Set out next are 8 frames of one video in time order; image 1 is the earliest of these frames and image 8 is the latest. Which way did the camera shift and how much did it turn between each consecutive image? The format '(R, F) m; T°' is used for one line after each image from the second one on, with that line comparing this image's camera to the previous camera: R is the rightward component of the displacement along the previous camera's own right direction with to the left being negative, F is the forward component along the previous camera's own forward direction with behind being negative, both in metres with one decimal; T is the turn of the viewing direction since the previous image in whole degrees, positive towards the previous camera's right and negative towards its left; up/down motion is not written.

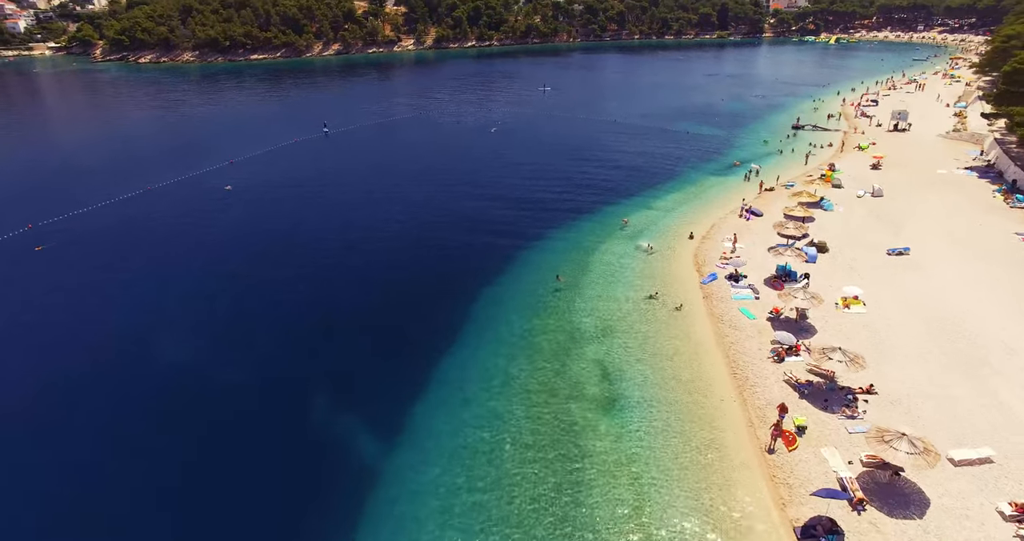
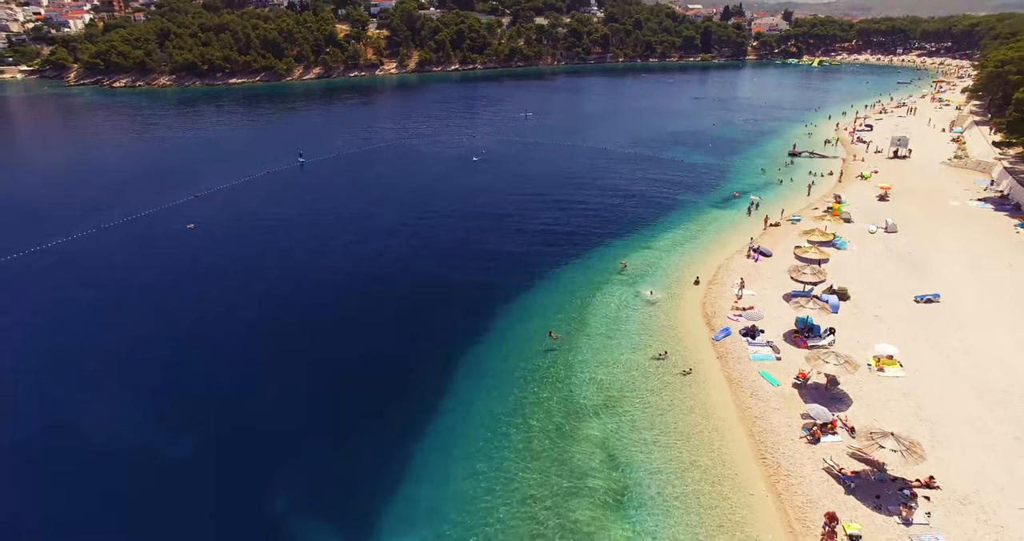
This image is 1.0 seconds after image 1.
(-0.1, +4.0) m; +1°
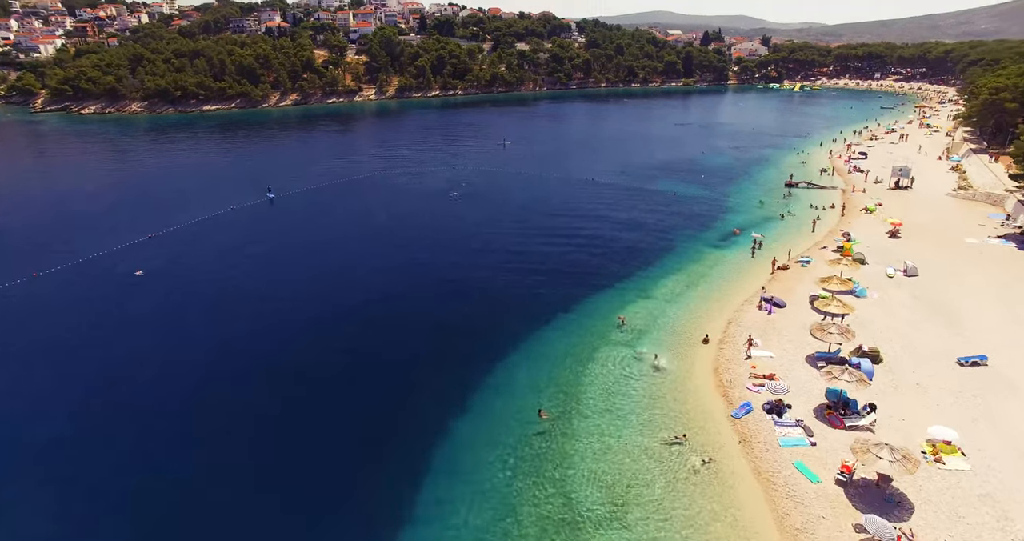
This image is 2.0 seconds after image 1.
(0.0, +4.6) m; +2°
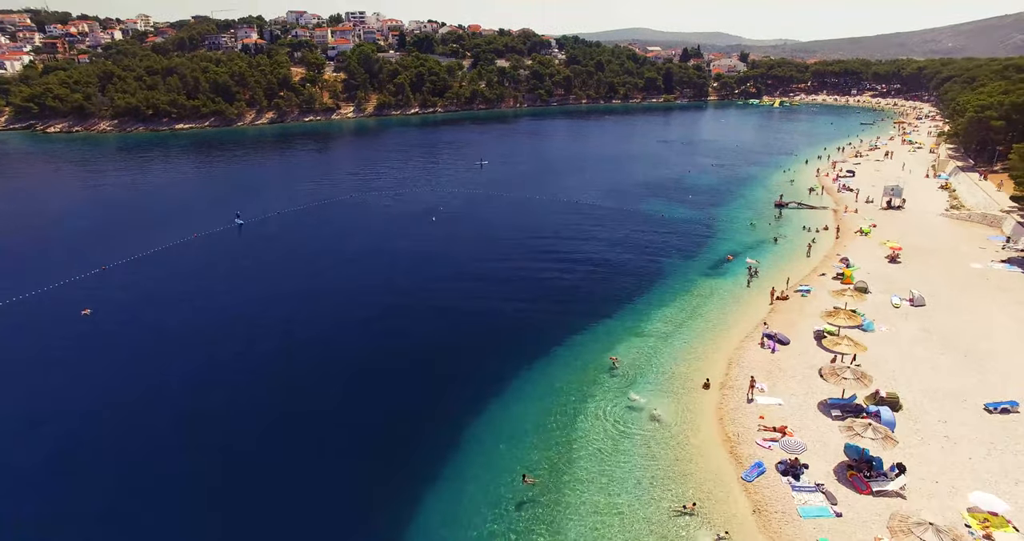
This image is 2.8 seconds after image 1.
(+0.1, +3.0) m; +2°
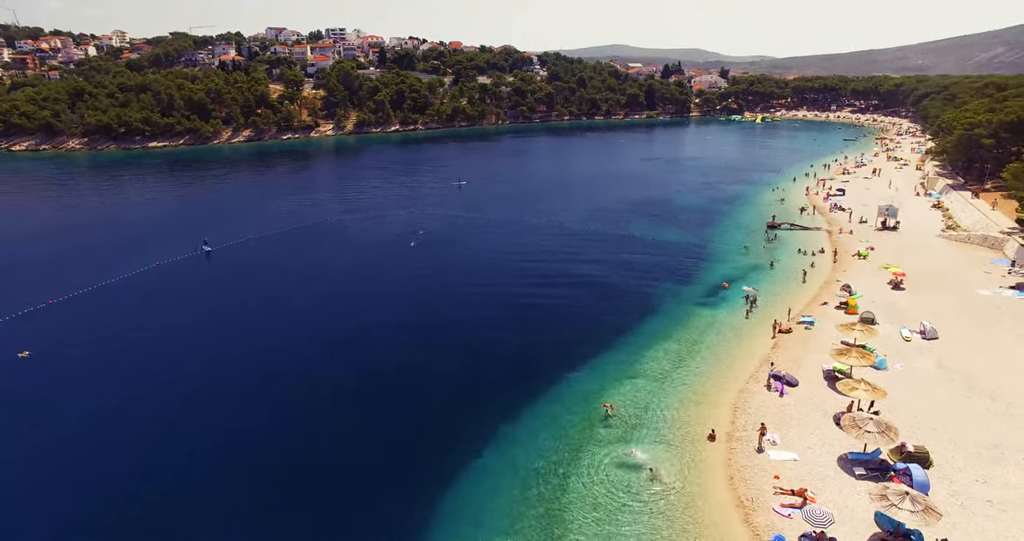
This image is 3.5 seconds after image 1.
(0.0, +3.0) m; +2°
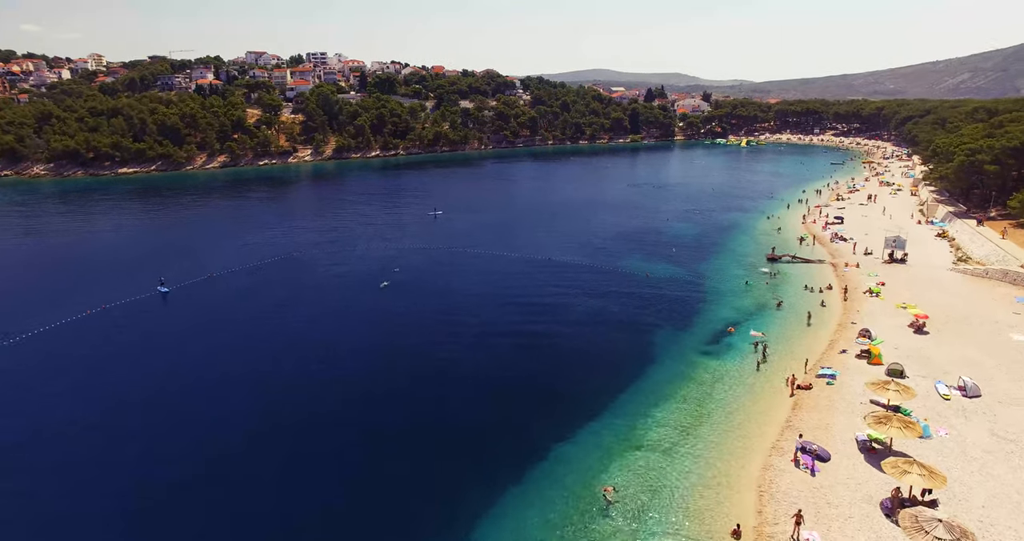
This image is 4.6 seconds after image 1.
(+0.1, +4.7) m; +1°
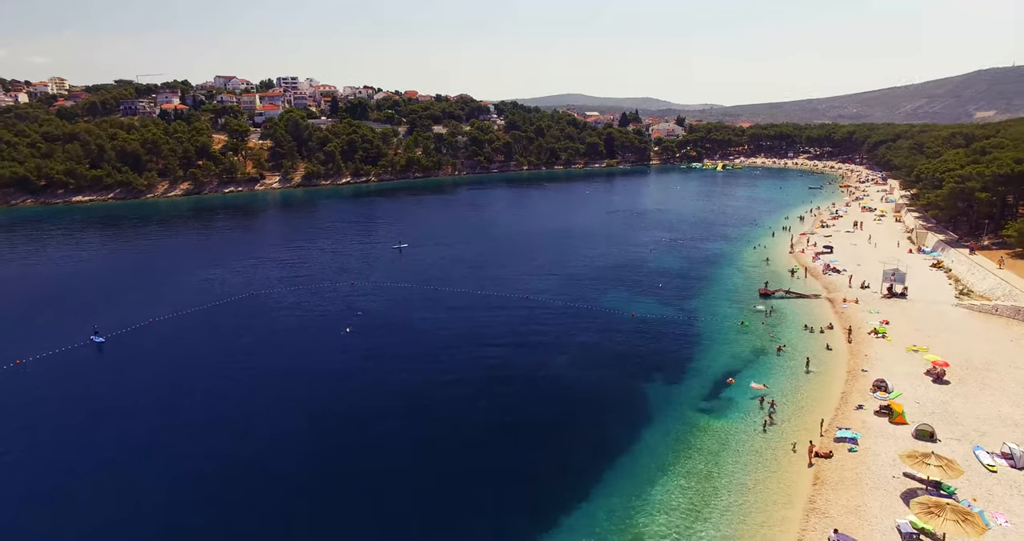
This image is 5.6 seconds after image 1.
(+0.1, +4.6) m; +2°
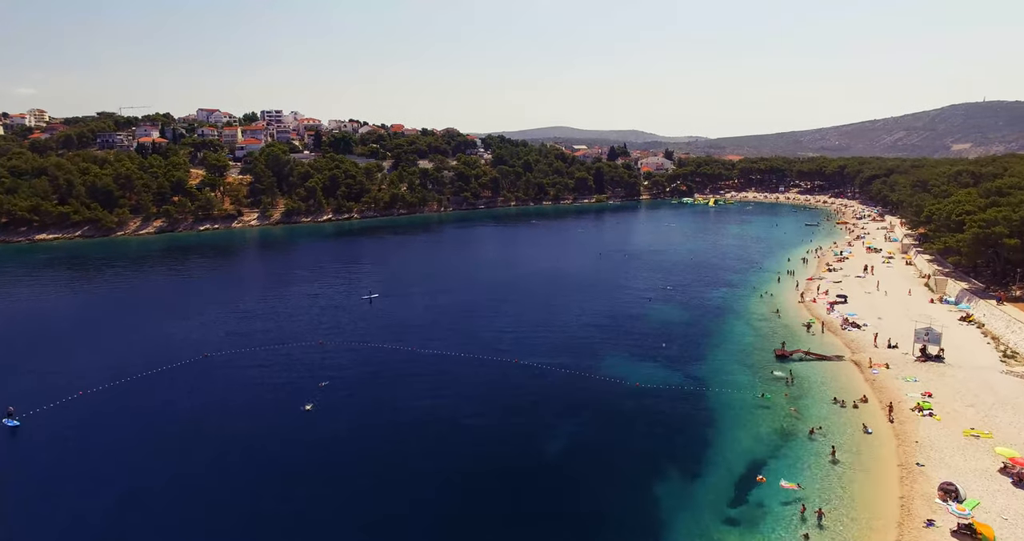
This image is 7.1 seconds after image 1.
(+0.1, +6.4) m; +1°
